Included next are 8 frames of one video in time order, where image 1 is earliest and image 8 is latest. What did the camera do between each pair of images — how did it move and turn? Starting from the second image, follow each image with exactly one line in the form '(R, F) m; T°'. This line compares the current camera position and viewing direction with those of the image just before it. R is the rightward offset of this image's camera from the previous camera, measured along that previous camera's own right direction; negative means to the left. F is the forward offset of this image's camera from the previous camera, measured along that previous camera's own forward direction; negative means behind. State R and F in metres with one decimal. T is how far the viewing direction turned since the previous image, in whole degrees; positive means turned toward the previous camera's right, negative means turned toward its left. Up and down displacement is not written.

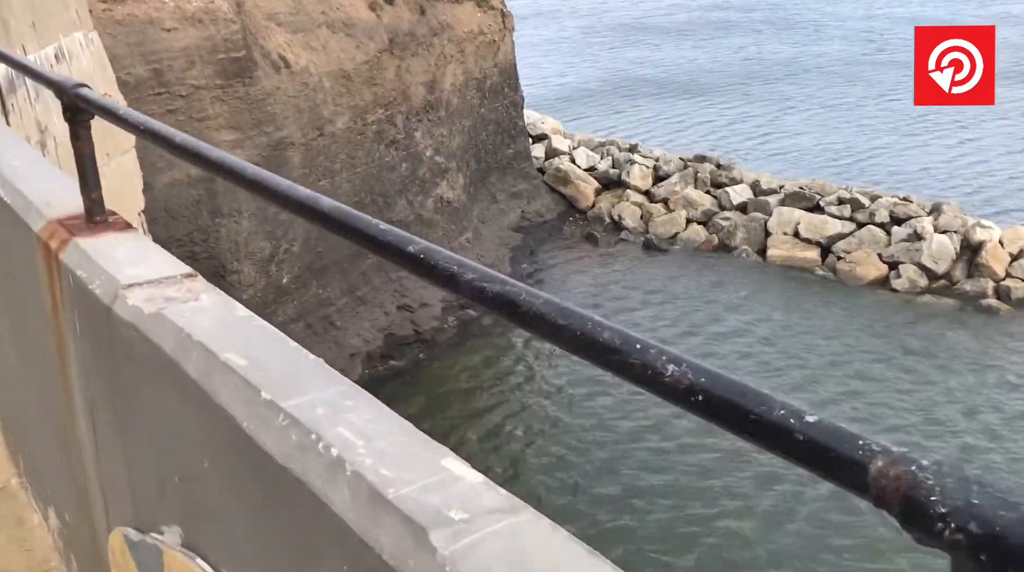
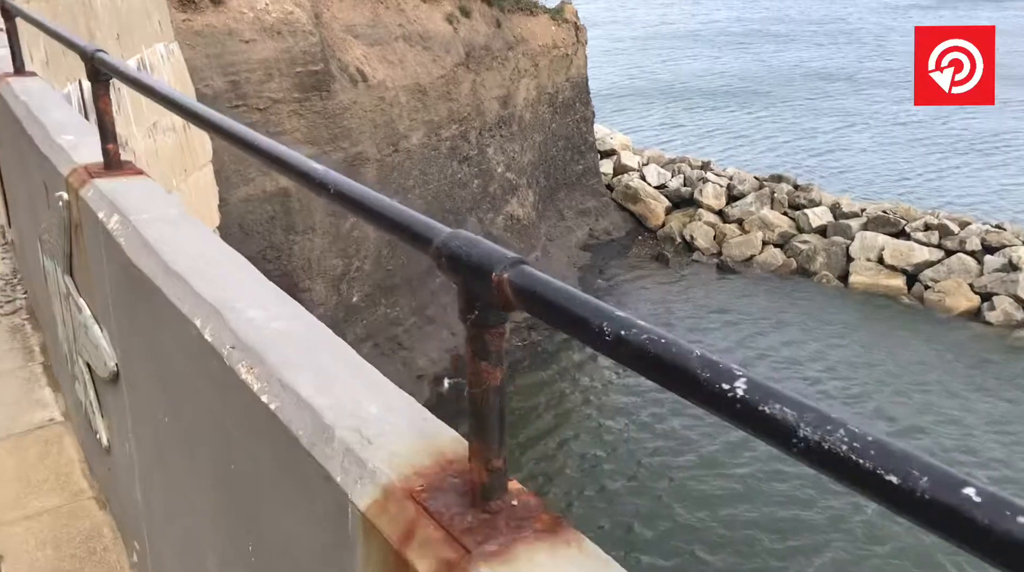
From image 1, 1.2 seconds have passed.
(-0.4, +0.5) m; -3°
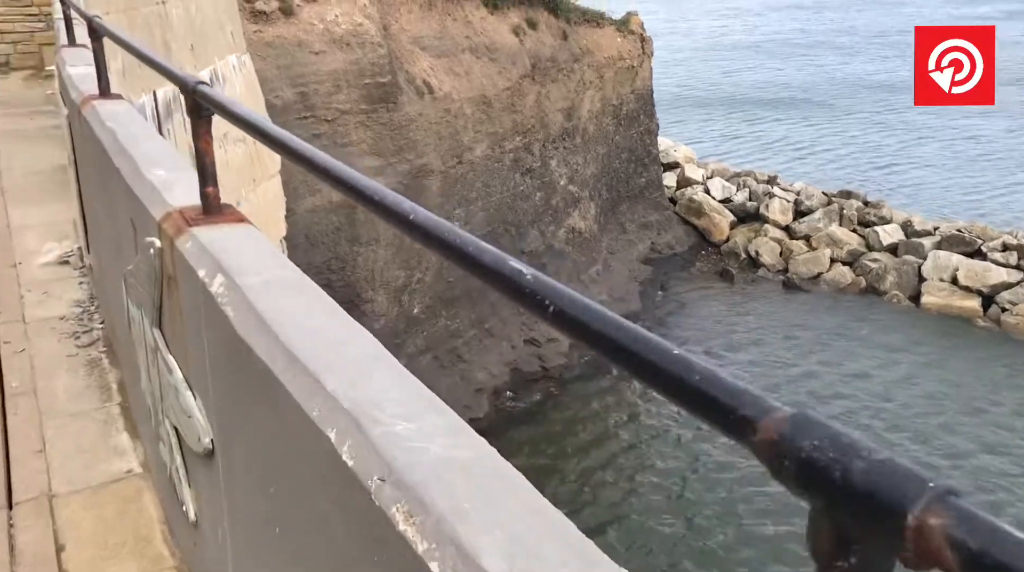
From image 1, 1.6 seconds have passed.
(-0.1, +0.2) m; -3°
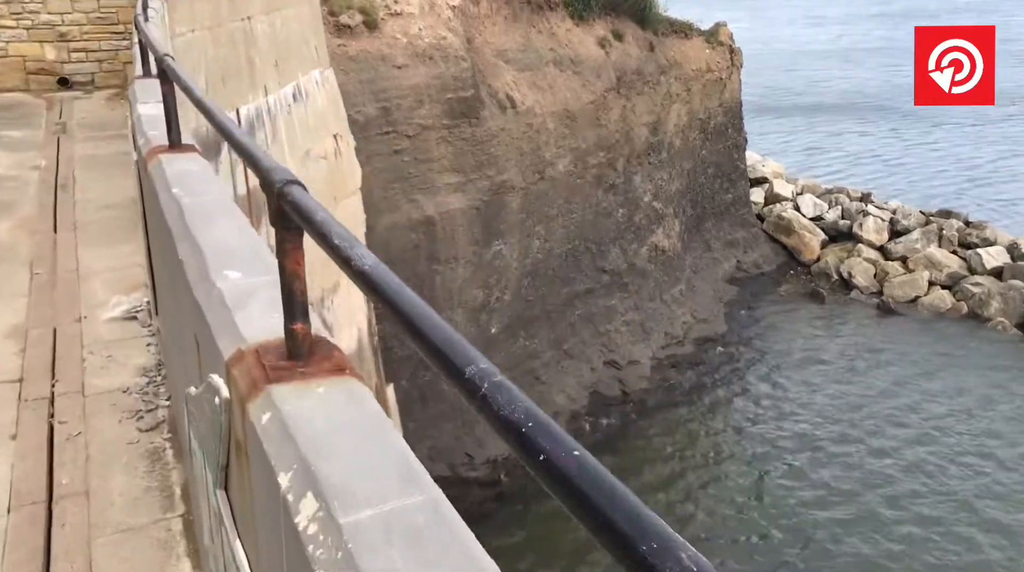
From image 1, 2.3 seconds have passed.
(-0.1, +0.4) m; -4°
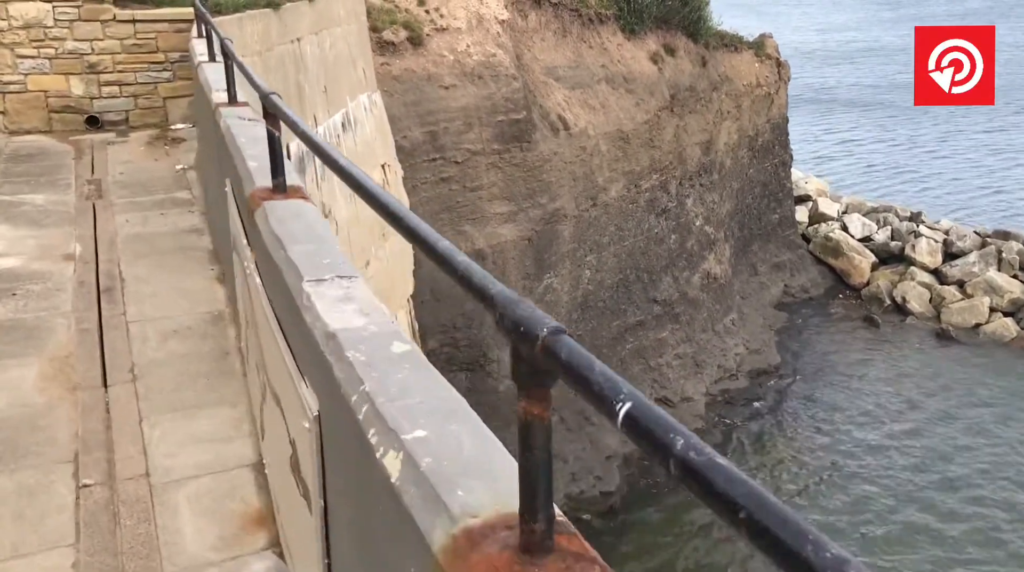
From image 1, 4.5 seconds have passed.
(-0.6, +1.2) m; 0°
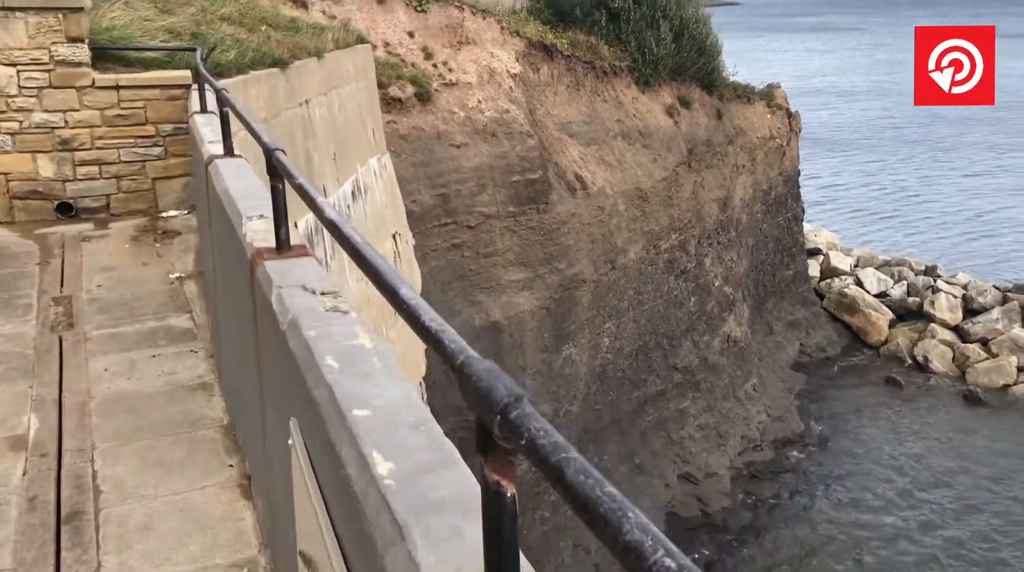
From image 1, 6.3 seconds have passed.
(-0.4, +1.1) m; +1°
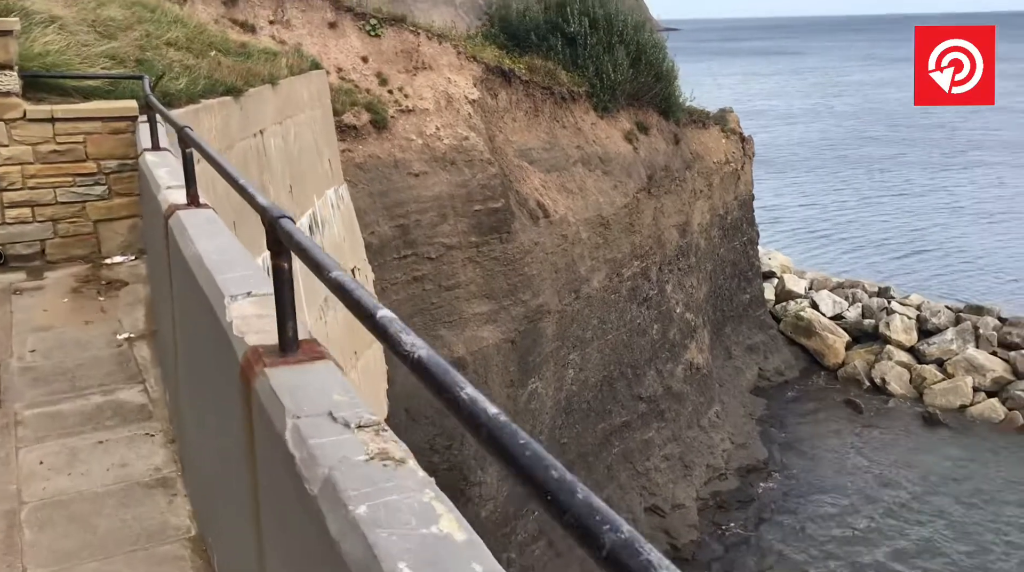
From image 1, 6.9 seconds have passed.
(-0.2, +0.4) m; +3°
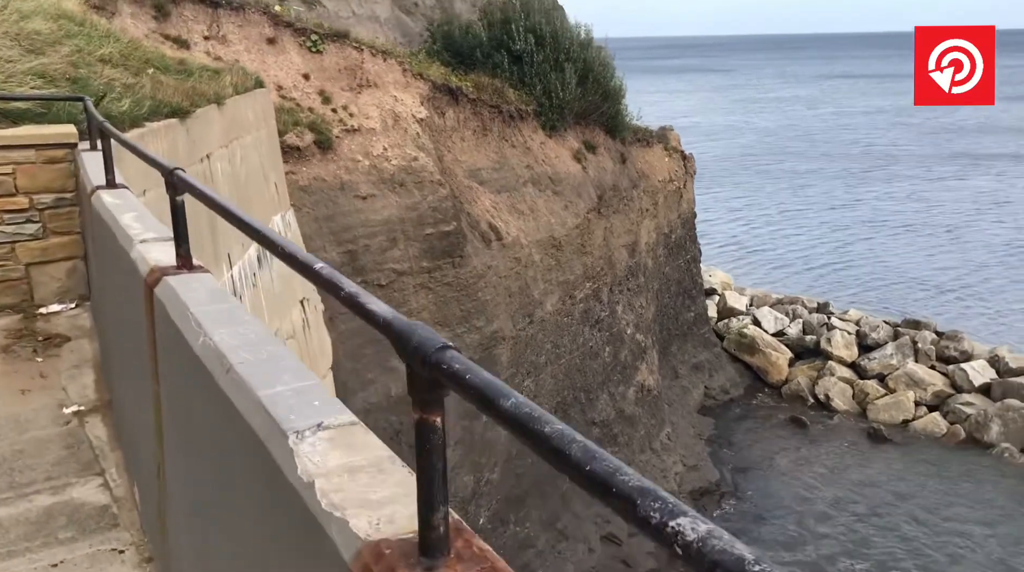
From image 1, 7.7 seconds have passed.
(-0.2, +0.5) m; +4°
